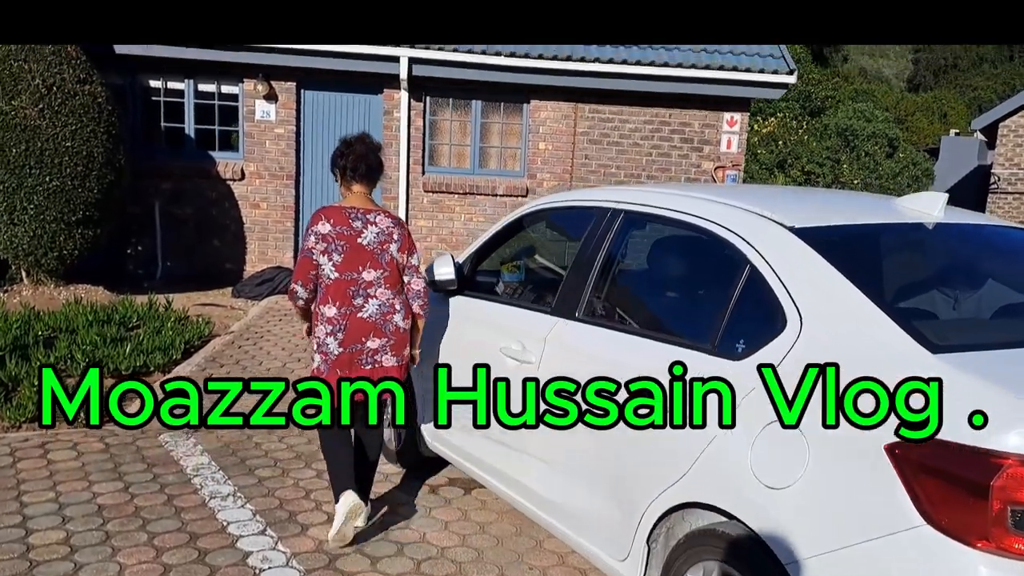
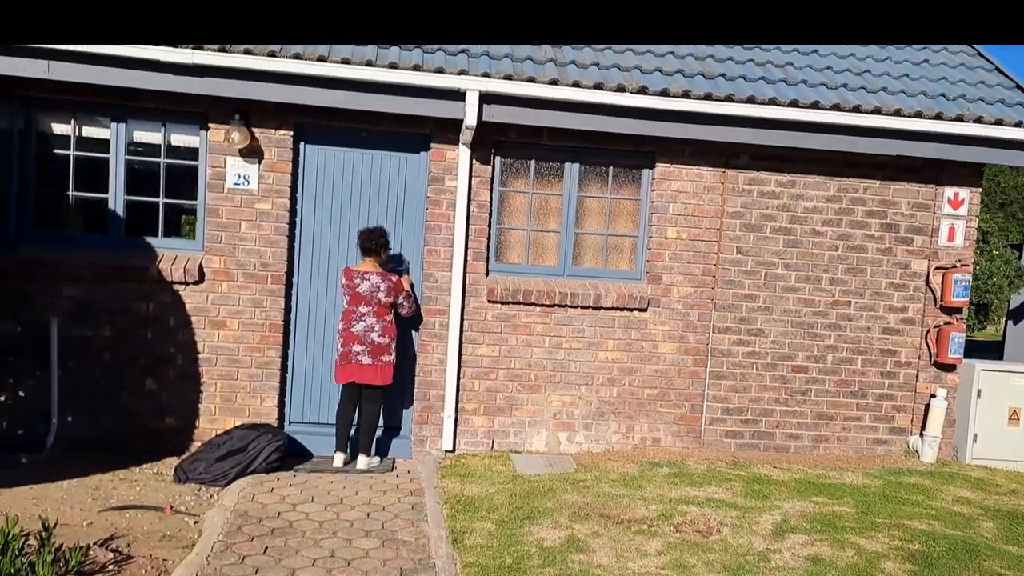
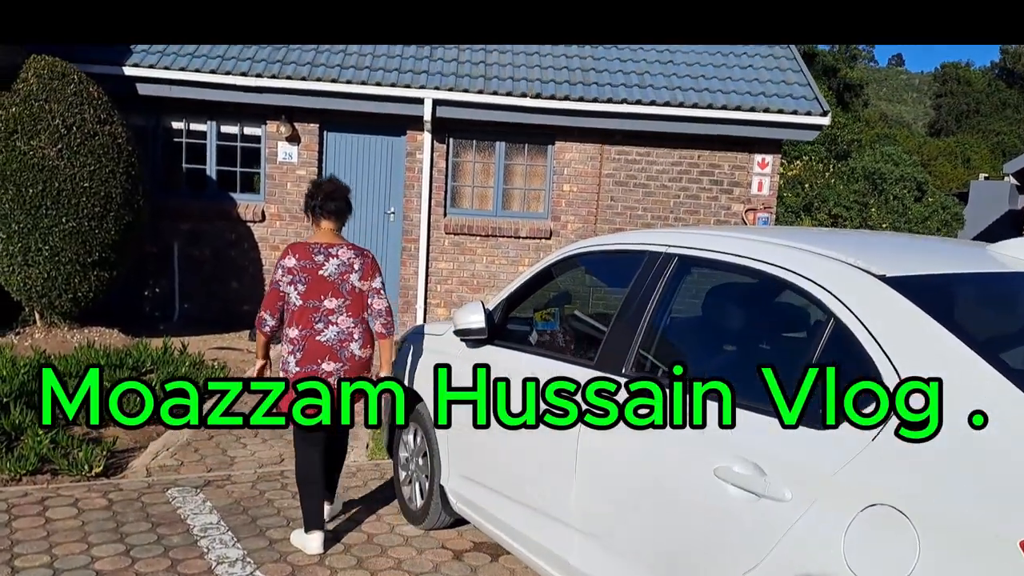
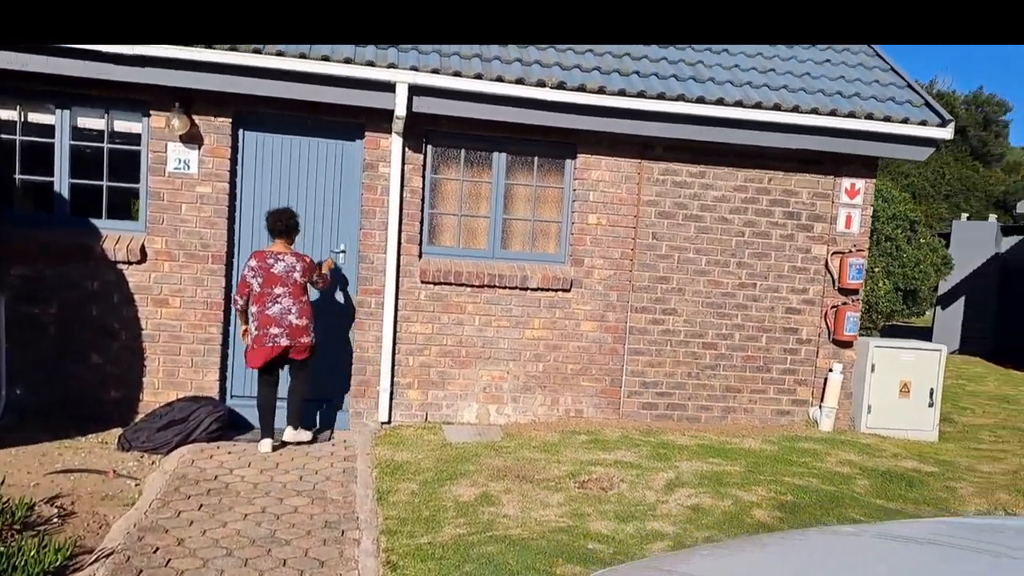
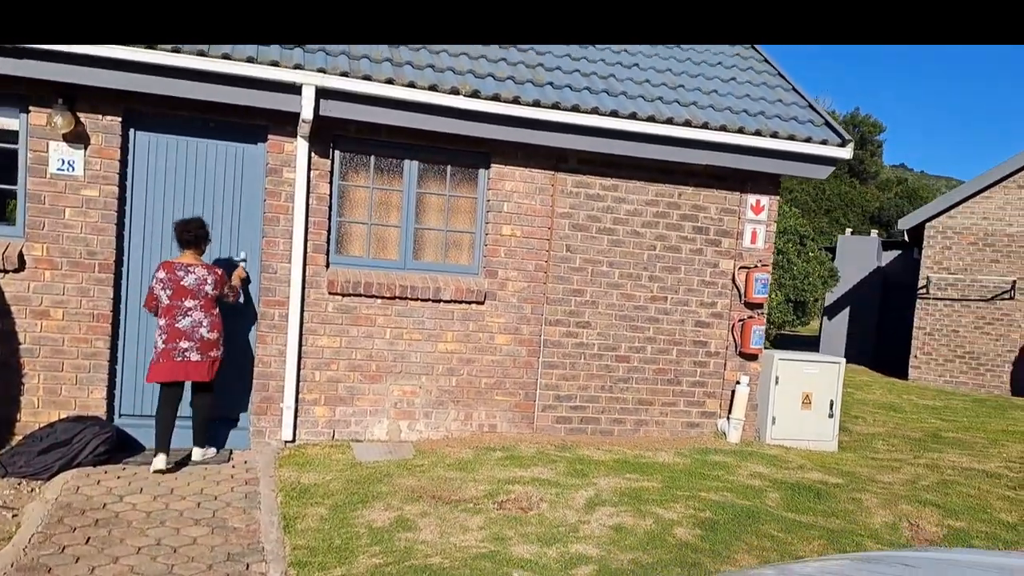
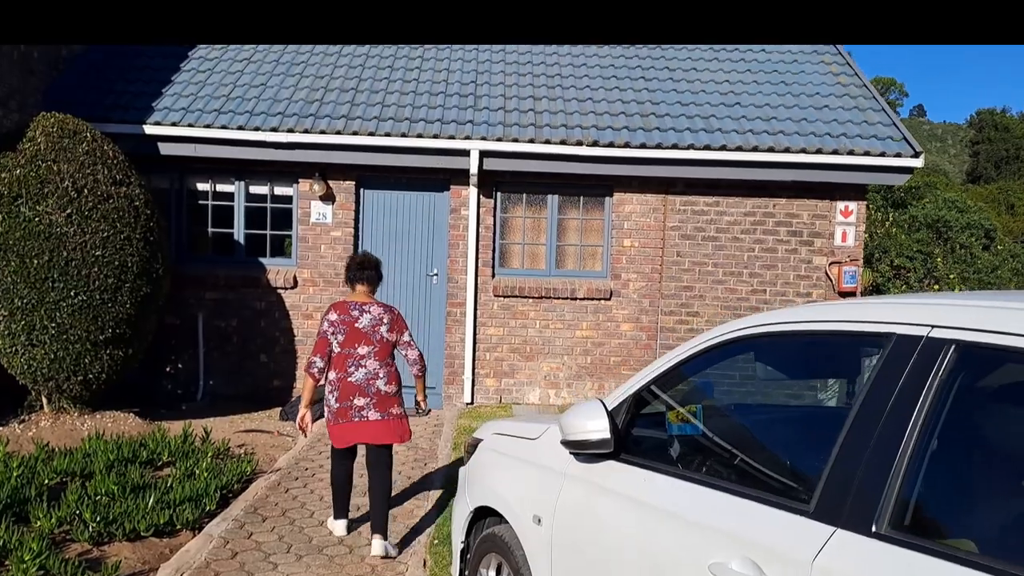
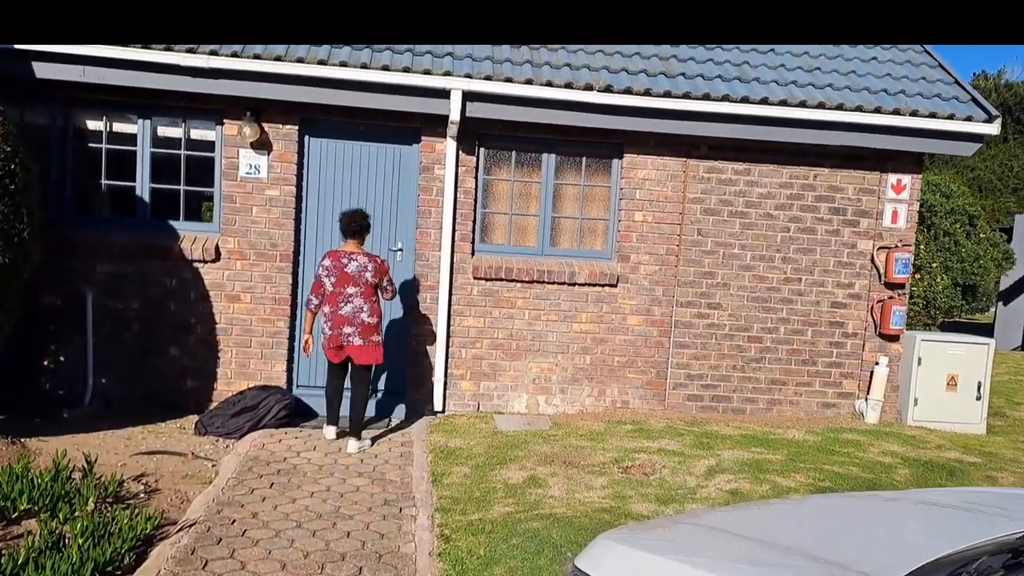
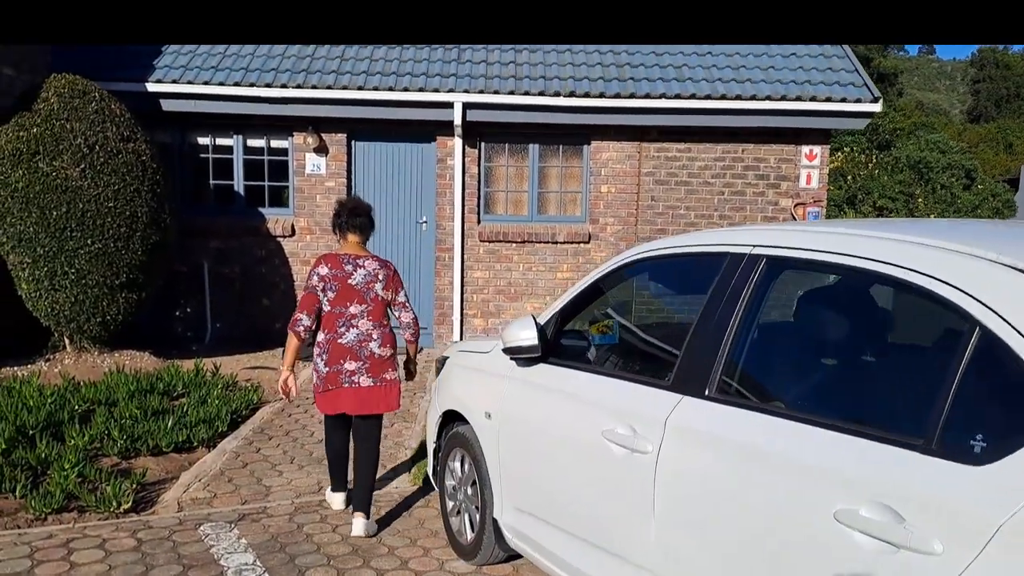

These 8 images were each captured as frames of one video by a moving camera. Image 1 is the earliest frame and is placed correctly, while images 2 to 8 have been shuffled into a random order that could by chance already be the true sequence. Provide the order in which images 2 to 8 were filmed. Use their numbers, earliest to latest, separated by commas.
3, 8, 6, 7, 4, 5, 2
